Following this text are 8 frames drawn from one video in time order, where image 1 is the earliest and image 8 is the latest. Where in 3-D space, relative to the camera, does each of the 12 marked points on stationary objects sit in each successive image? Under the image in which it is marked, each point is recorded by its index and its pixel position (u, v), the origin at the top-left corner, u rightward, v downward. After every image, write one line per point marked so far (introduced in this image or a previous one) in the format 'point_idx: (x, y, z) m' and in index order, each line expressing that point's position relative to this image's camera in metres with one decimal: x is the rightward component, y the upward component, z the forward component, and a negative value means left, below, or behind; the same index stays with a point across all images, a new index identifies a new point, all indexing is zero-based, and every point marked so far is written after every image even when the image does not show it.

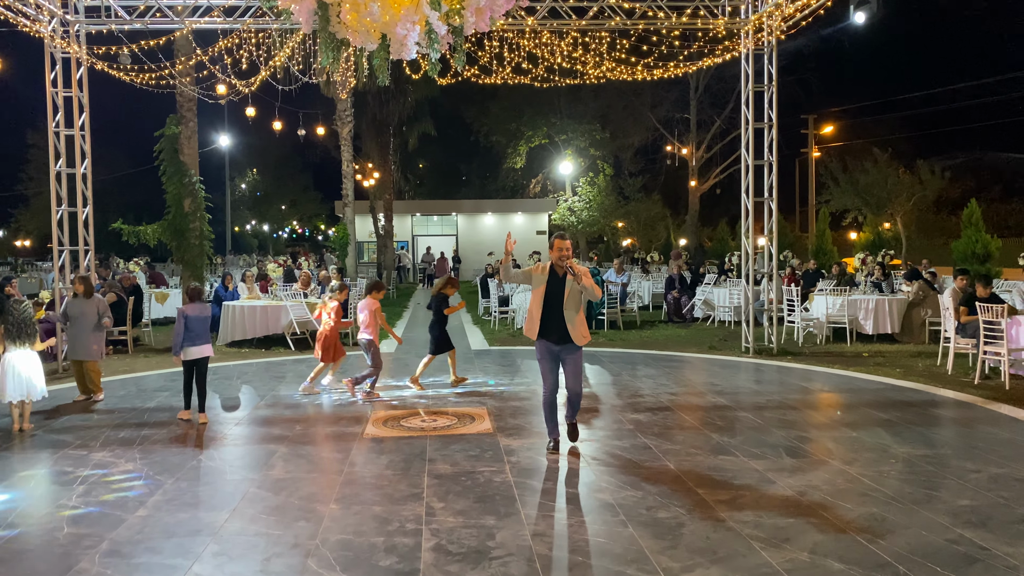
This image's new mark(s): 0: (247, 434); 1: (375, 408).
0: (-2.7, -1.5, +7.3) m
1: (-1.6, -1.4, +8.4) m
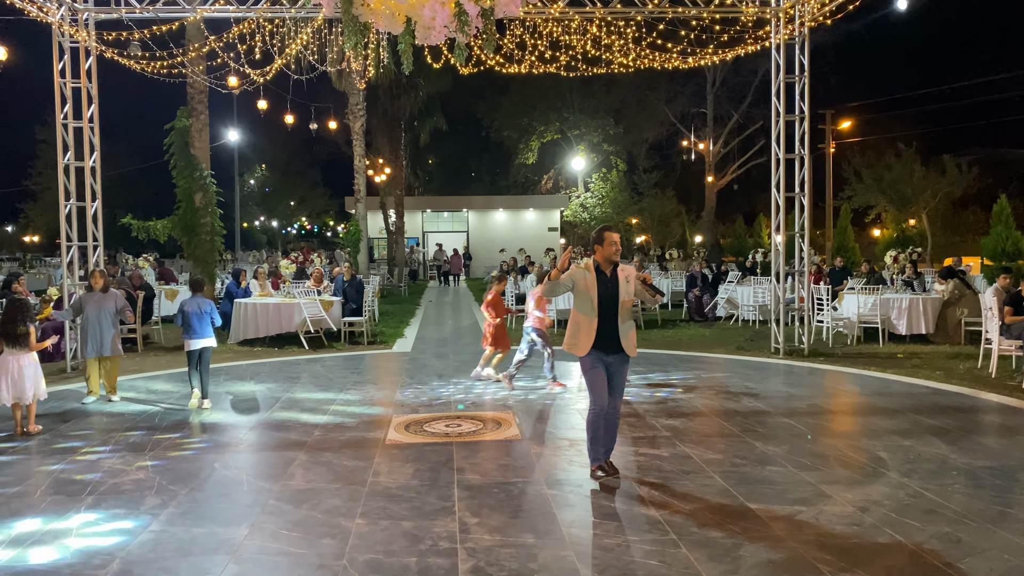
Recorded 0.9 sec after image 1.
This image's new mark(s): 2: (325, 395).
0: (-2.4, -1.4, +7.0) m
1: (-1.3, -1.4, +8.0) m
2: (-2.3, -1.3, +9.1) m
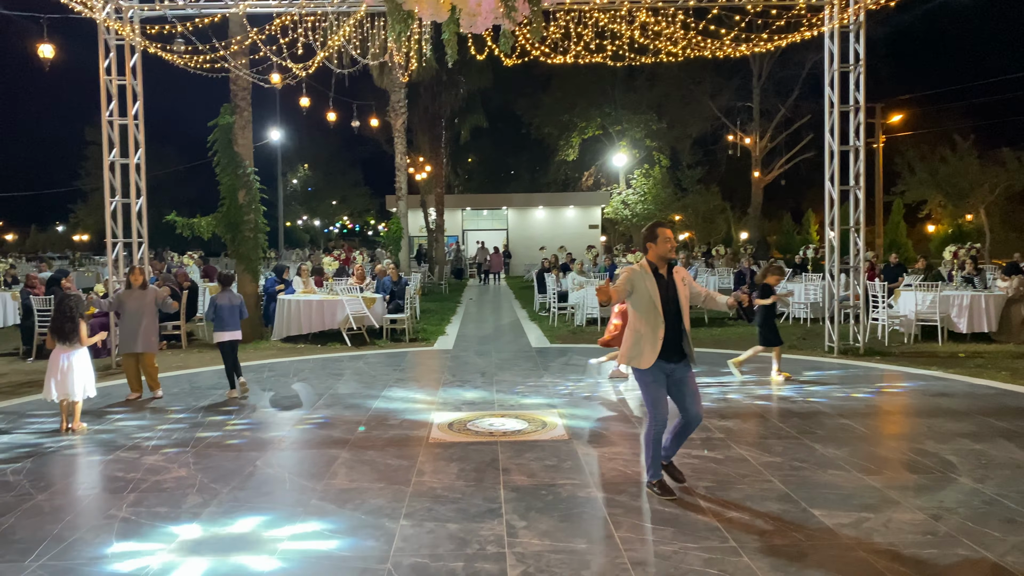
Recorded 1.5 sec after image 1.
0: (-1.9, -1.4, +6.9) m
1: (-0.8, -1.3, +7.9) m
2: (-1.8, -1.3, +9.0) m
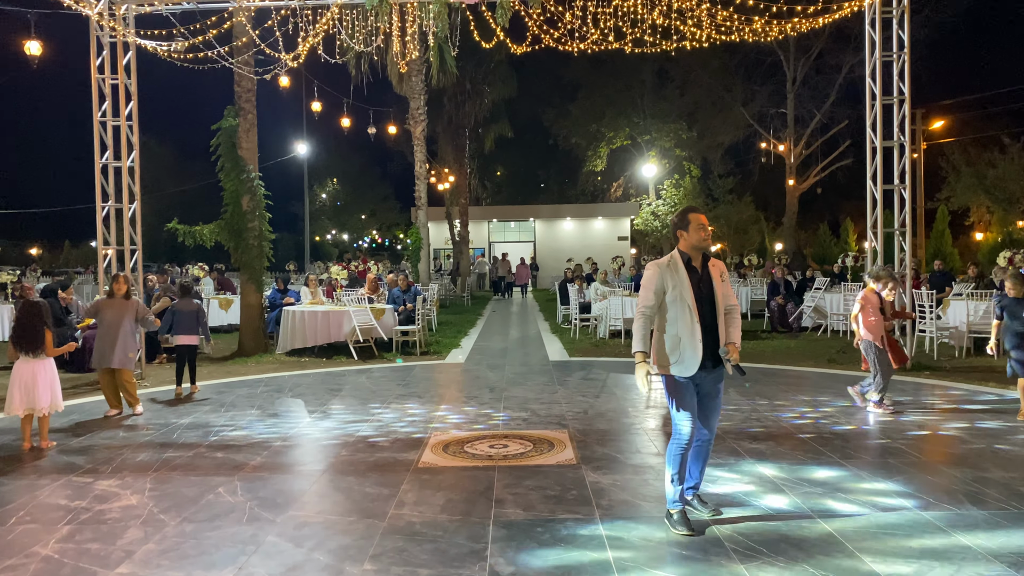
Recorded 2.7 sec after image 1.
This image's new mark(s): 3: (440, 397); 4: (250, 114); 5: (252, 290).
0: (-1.9, -1.4, +6.2) m
1: (-0.8, -1.4, +7.1) m
2: (-1.7, -1.4, +8.2) m
3: (-0.9, -1.3, +8.9) m
4: (-4.4, +2.9, +12.3) m
5: (-4.5, 0.0, +12.6) m
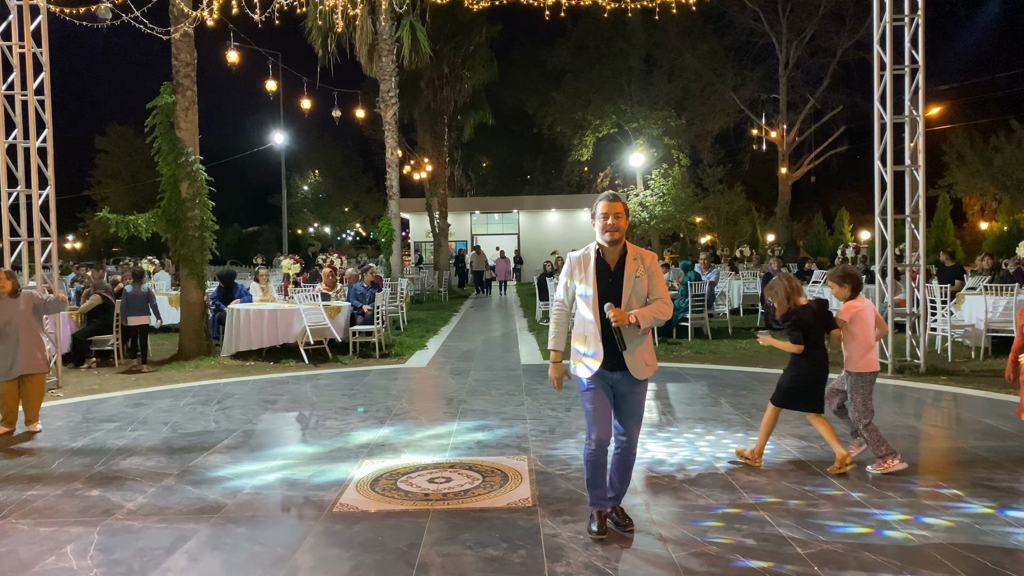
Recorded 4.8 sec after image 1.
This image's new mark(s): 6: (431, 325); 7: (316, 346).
0: (-2.3, -1.4, +5.0) m
1: (-1.2, -1.4, +6.0) m
2: (-2.1, -1.3, +7.1) m
3: (-1.3, -1.3, +7.7) m
4: (-4.9, +3.0, +11.0) m
5: (-5.0, 0.0, +11.4) m
6: (-1.7, -0.8, +15.6) m
7: (-3.1, -0.9, +11.6) m
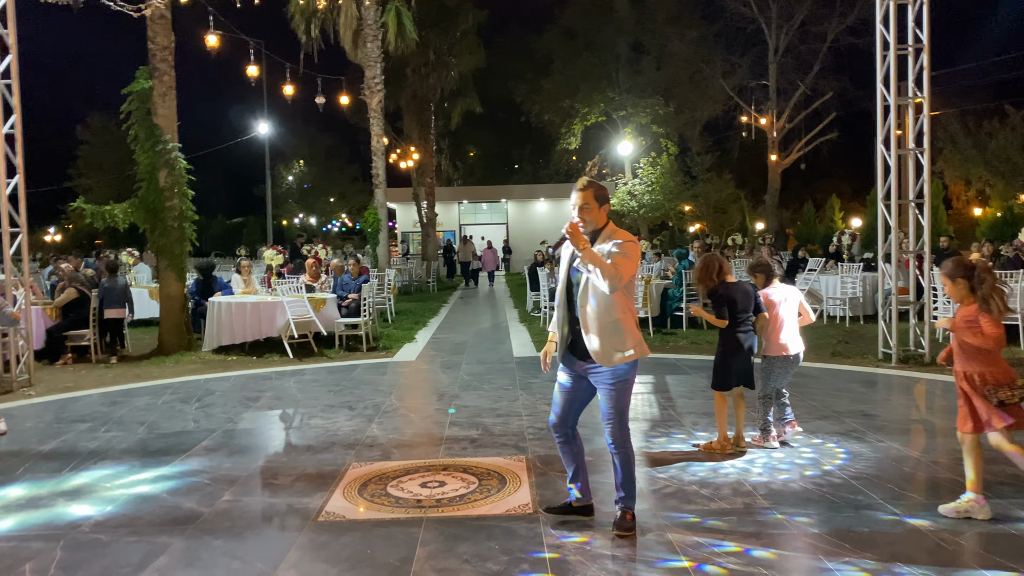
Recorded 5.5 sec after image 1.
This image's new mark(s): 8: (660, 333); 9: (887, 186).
0: (-2.3, -1.4, +4.6) m
1: (-1.2, -1.3, +5.6) m
2: (-2.1, -1.3, +6.7) m
3: (-1.4, -1.2, +7.4) m
4: (-5.0, +3.1, +10.6) m
5: (-5.1, +0.1, +11.0) m
6: (-1.9, -0.6, +15.2) m
7: (-3.2, -0.8, +11.3) m
8: (+2.5, -0.8, +12.2) m
9: (+4.8, +1.3, +9.4) m
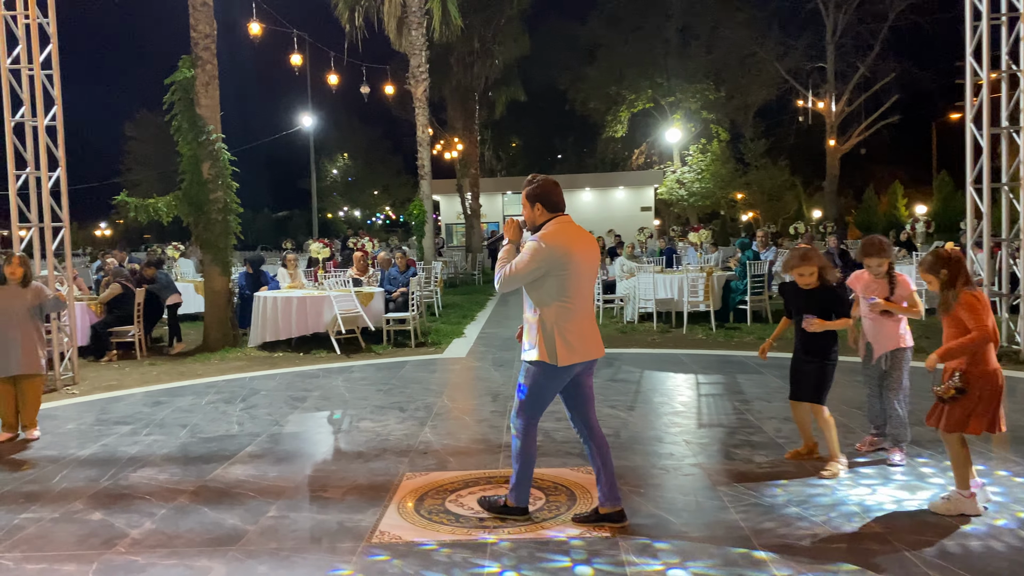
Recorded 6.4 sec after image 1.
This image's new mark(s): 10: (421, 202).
0: (-1.9, -1.4, +4.3) m
1: (-0.7, -1.3, +5.2) m
2: (-1.6, -1.2, +6.3) m
3: (-0.8, -1.1, +6.9) m
4: (-4.3, +3.2, +10.3) m
5: (-4.3, +0.2, +10.7) m
6: (-0.9, -0.5, +14.8) m
7: (-2.4, -0.7, +10.9) m
8: (+3.3, -0.6, +11.5) m
9: (+5.5, +1.4, +8.6) m
10: (-2.4, +2.3, +19.7) m
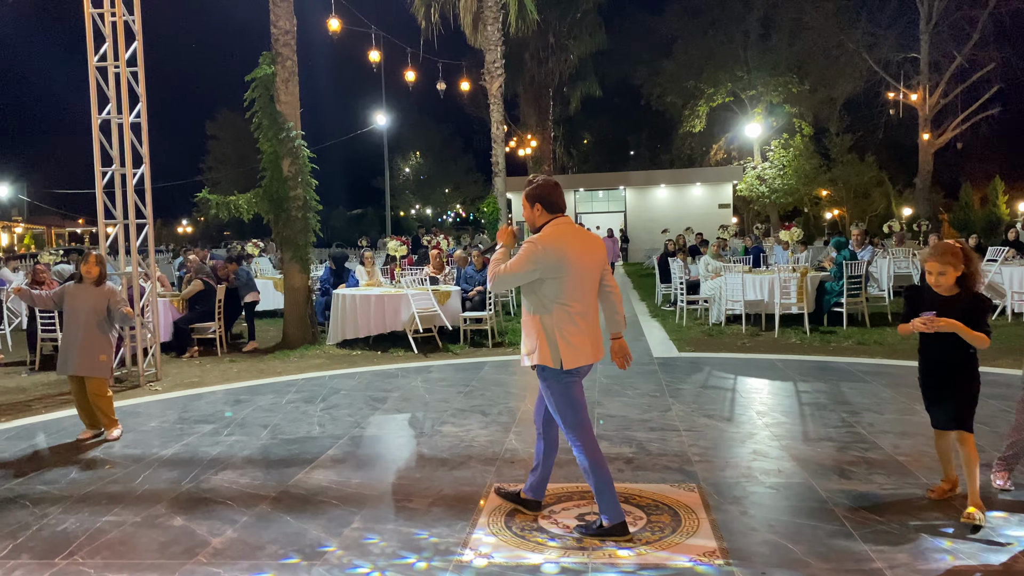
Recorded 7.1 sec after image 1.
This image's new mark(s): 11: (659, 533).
0: (-1.4, -1.4, +4.1) m
1: (-0.1, -1.3, +4.9) m
2: (-0.9, -1.2, +6.1) m
3: (0.0, -1.1, +6.6) m
4: (-3.1, +3.2, +10.3) m
5: (-3.2, +0.3, +10.7) m
6: (+0.6, -0.4, +14.5) m
7: (-1.3, -0.7, +10.8) m
8: (+4.5, -0.6, +10.8) m
9: (+6.4, +1.4, +7.7) m
10: (-0.4, +2.4, +19.4) m
11: (+0.7, -1.3, +3.9) m
